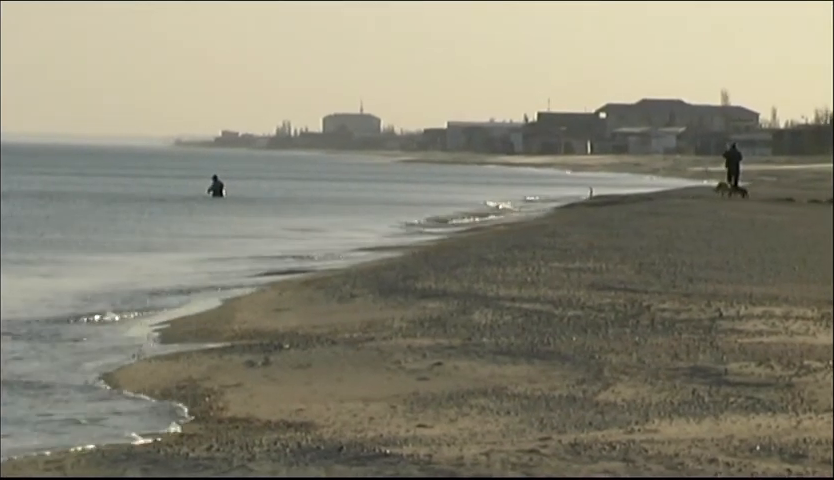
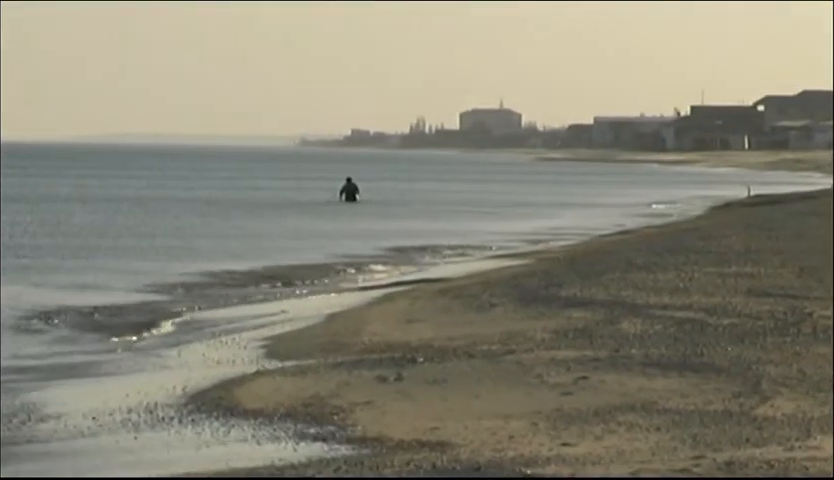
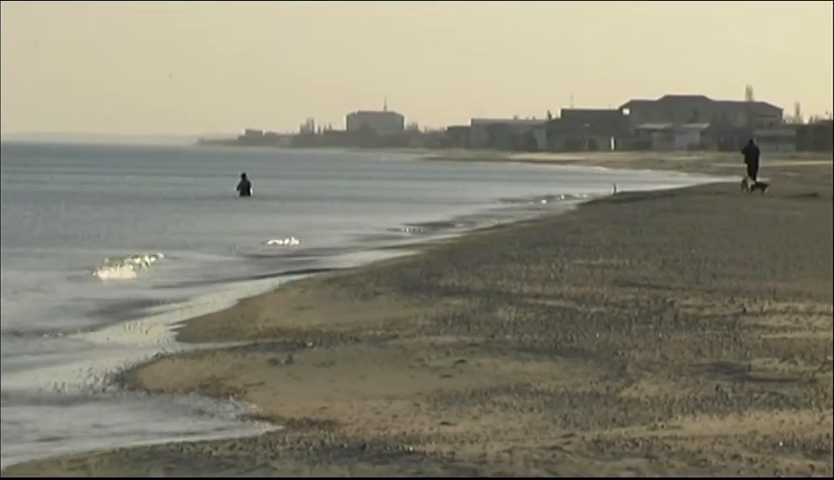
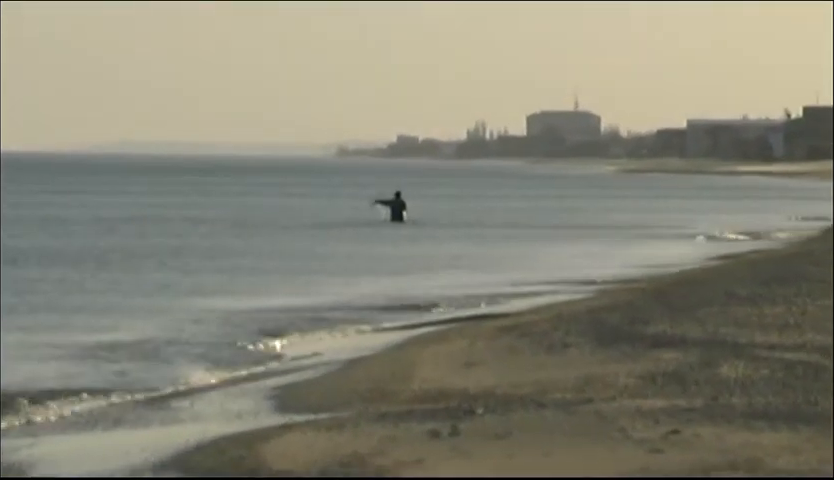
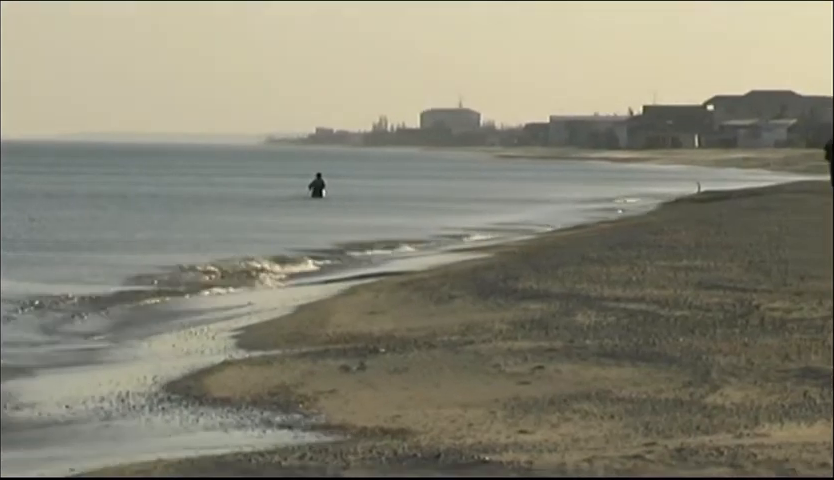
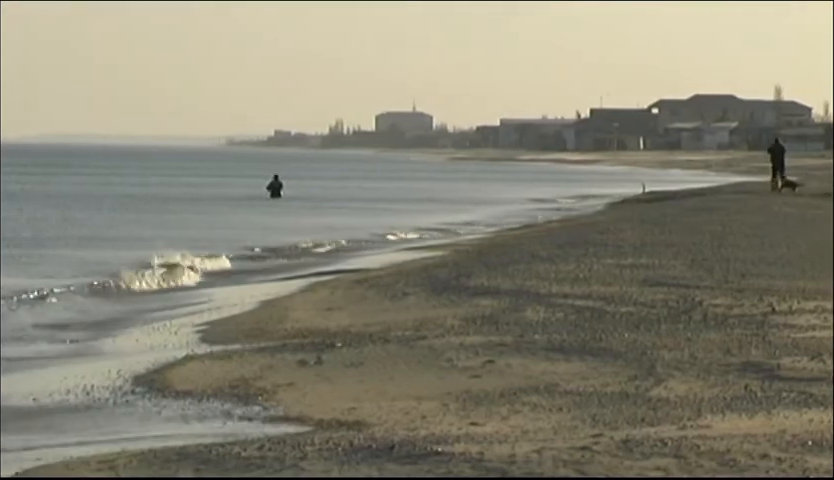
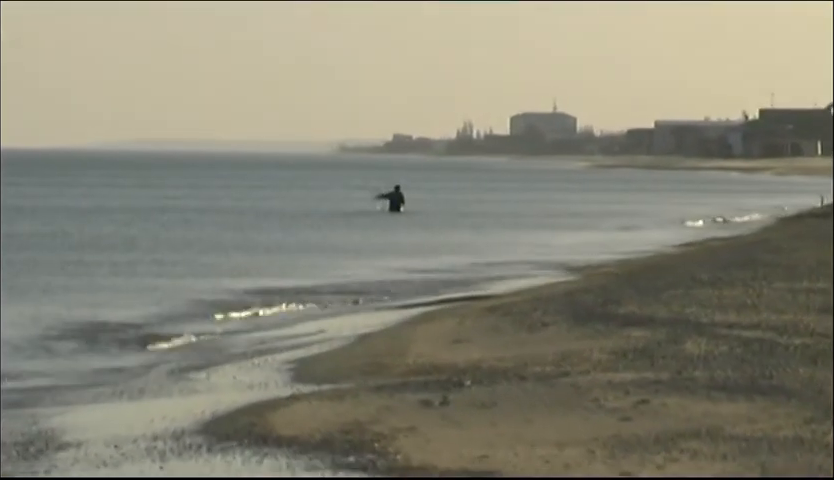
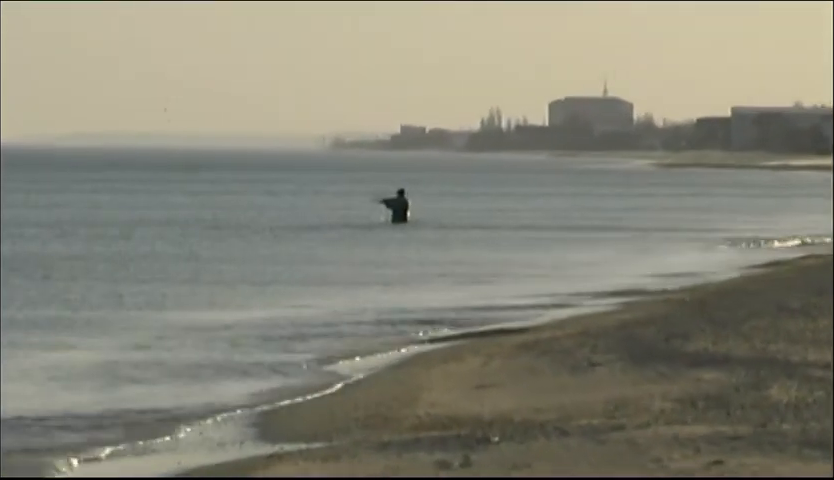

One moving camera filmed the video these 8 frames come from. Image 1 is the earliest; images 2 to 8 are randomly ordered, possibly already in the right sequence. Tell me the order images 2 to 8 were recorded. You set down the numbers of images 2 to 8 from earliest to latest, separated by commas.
3, 6, 5, 2, 7, 4, 8
